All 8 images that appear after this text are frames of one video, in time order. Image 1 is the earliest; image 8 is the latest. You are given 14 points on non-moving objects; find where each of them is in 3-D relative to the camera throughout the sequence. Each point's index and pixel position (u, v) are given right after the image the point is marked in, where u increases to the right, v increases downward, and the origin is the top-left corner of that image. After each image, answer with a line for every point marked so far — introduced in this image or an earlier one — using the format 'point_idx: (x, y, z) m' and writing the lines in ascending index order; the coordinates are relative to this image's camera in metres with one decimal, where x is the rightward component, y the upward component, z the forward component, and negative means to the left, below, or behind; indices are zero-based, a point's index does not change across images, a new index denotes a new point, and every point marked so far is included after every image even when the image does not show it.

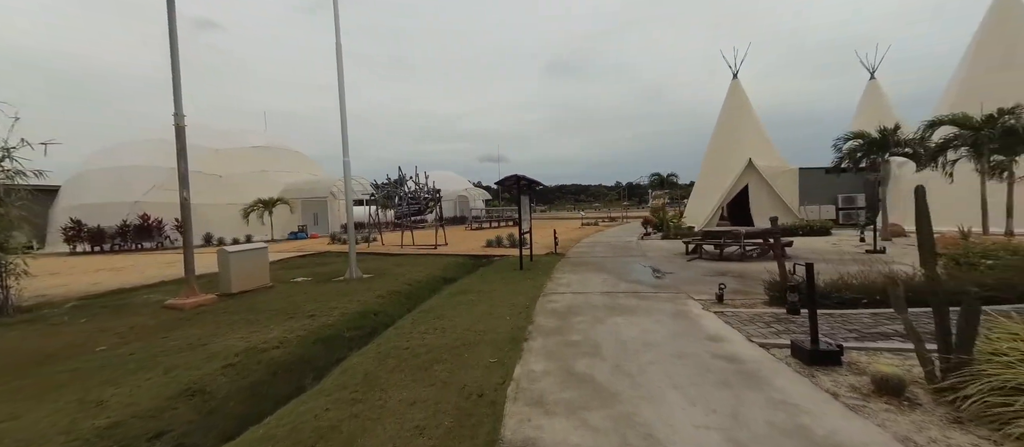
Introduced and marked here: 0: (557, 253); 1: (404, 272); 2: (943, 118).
0: (+1.4, -0.9, +12.5) m
1: (-2.6, -1.2, +9.3) m
2: (+10.6, +2.6, +9.8) m
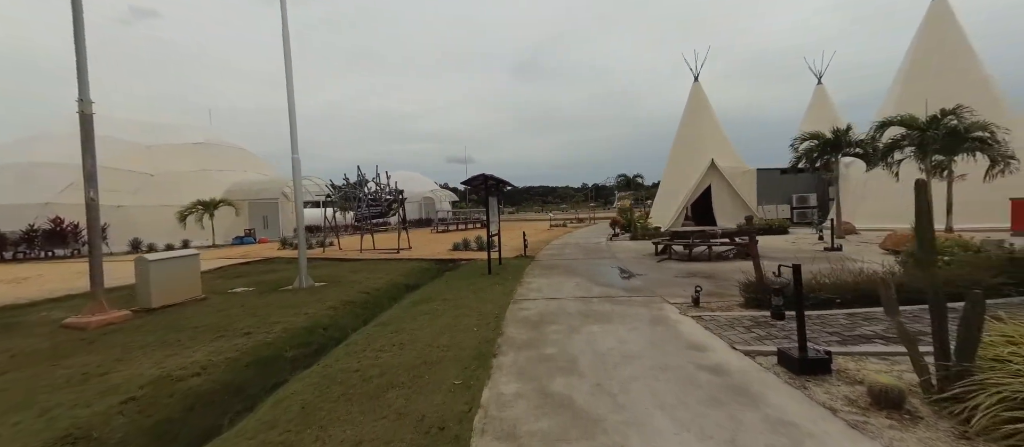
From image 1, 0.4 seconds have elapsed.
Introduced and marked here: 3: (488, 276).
0: (+0.4, -1.0, +12.1) m
1: (-3.3, -1.2, +8.7) m
2: (+9.8, +2.6, +10.3) m
3: (-0.6, -1.2, +8.8) m
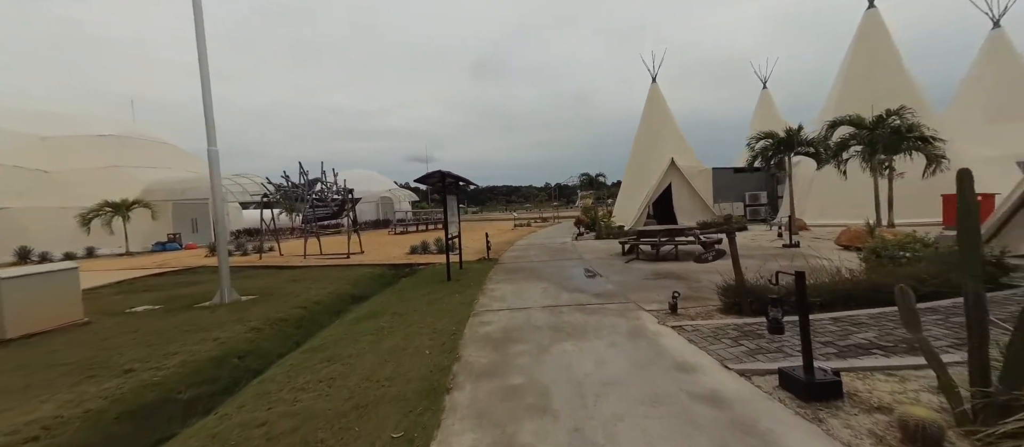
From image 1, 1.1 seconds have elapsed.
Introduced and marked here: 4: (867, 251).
0: (-0.7, -1.0, +11.4) m
1: (-4.0, -1.3, +7.6) m
2: (+8.7, +2.7, +10.5) m
3: (-1.4, -1.2, +8.1) m
4: (+6.0, -0.4, +6.7) m
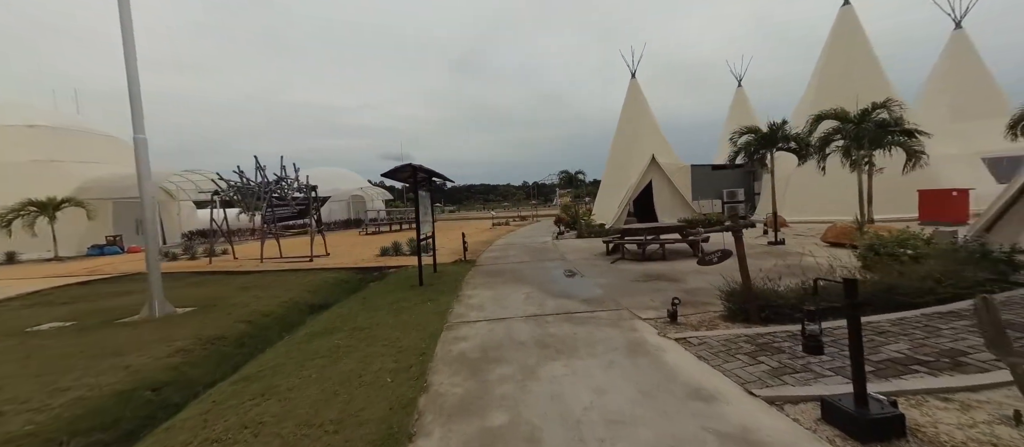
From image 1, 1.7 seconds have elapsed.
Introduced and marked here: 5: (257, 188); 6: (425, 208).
0: (-1.3, -1.0, +10.7) m
1: (-4.4, -1.3, +6.8) m
2: (+8.2, +2.8, +10.3) m
3: (-1.7, -1.2, +7.3) m
4: (+5.7, -0.4, +6.4) m
5: (-8.0, +1.1, +12.4) m
6: (-2.0, +0.3, +8.9) m
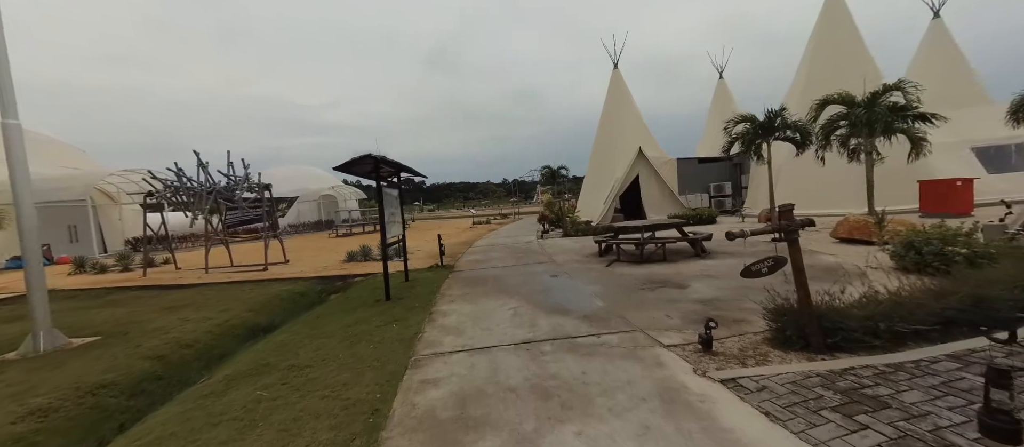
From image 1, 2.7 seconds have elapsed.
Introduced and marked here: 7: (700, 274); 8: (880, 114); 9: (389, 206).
0: (-1.7, -1.0, +9.5) m
1: (-4.6, -1.4, +5.4) m
2: (+7.7, +3.0, +9.5) m
3: (-2.0, -1.3, +6.1) m
4: (+5.5, -0.3, +5.6) m
5: (-8.5, +1.0, +10.8) m
6: (-2.3, +0.3, +7.7) m
7: (+3.2, -0.8, +6.8) m
8: (+8.1, +2.4, +8.8) m
9: (-2.3, +0.3, +7.5) m
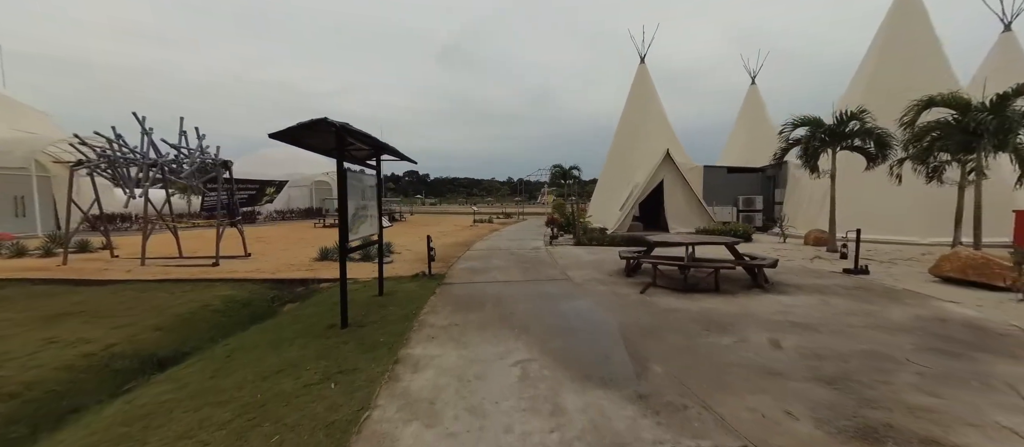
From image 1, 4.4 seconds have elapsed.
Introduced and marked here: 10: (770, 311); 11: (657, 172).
0: (-1.6, -1.0, +7.7) m
1: (-4.6, -1.2, +3.6) m
2: (+8.0, +2.4, +7.6) m
3: (-1.9, -1.2, +4.3) m
4: (+5.6, -0.8, +3.7) m
5: (-8.2, +1.5, +9.0) m
6: (-2.2, +0.4, +5.8) m
7: (+3.3, -1.1, +4.9) m
8: (+8.4, +1.8, +6.8) m
9: (-2.2, +0.4, +5.7) m
10: (+3.4, -1.1, +5.2) m
11: (+5.8, +2.1, +15.9) m
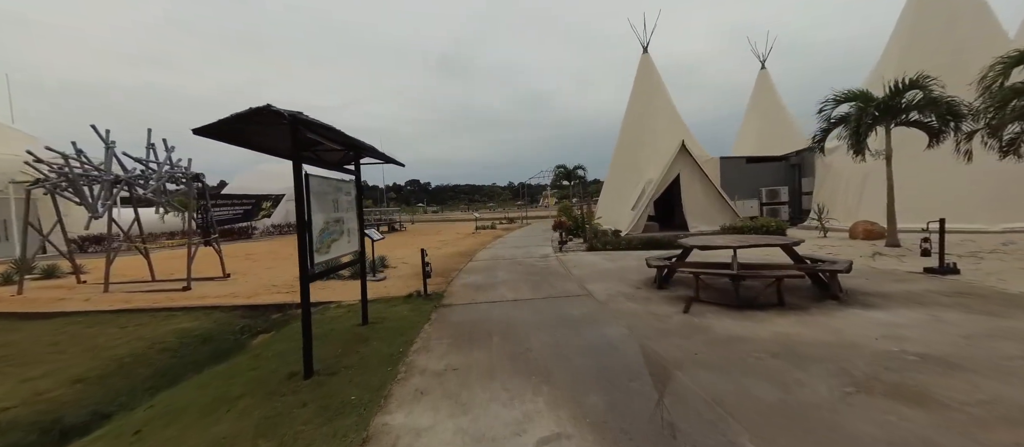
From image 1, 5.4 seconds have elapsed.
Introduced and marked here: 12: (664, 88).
0: (-1.4, -1.2, +6.5) m
1: (-4.4, -1.5, +2.5) m
2: (+8.1, +2.6, +6.4) m
3: (-1.8, -1.4, +3.1) m
4: (+5.7, -0.6, +2.4) m
5: (-8.1, +1.1, +7.9) m
6: (-2.1, +0.2, +4.7) m
7: (+3.4, -1.1, +3.6) m
8: (+8.5, +2.0, +5.6) m
9: (-2.0, +0.2, +4.5) m
10: (+3.5, -1.1, +4.0) m
11: (+5.9, +2.1, +14.6) m
12: (+7.3, +6.5, +19.2) m
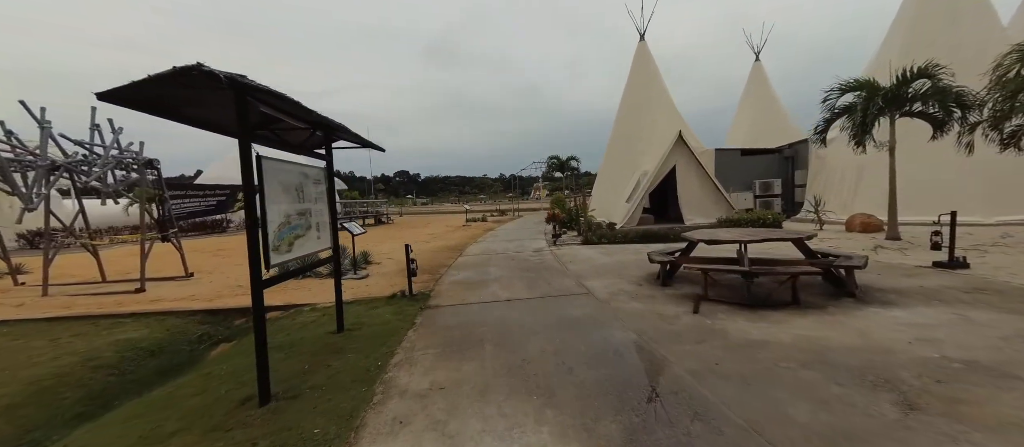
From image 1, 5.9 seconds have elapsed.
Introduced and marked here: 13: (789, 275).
0: (-1.5, -1.1, +6.0) m
1: (-4.4, -1.5, +1.8) m
2: (+7.9, +2.7, +6.0) m
3: (-1.8, -1.4, +2.6) m
4: (+5.7, -0.6, +2.1) m
5: (-8.3, +1.1, +7.2) m
6: (-2.1, +0.2, +4.1) m
7: (+3.4, -1.0, +3.2) m
8: (+8.4, +2.1, +5.2) m
9: (-2.1, +0.2, +3.9) m
10: (+3.5, -1.0, +3.6) m
11: (+5.6, +2.4, +14.2) m
12: (+6.8, +6.9, +18.7) m
13: (+3.3, -0.6, +4.8) m
